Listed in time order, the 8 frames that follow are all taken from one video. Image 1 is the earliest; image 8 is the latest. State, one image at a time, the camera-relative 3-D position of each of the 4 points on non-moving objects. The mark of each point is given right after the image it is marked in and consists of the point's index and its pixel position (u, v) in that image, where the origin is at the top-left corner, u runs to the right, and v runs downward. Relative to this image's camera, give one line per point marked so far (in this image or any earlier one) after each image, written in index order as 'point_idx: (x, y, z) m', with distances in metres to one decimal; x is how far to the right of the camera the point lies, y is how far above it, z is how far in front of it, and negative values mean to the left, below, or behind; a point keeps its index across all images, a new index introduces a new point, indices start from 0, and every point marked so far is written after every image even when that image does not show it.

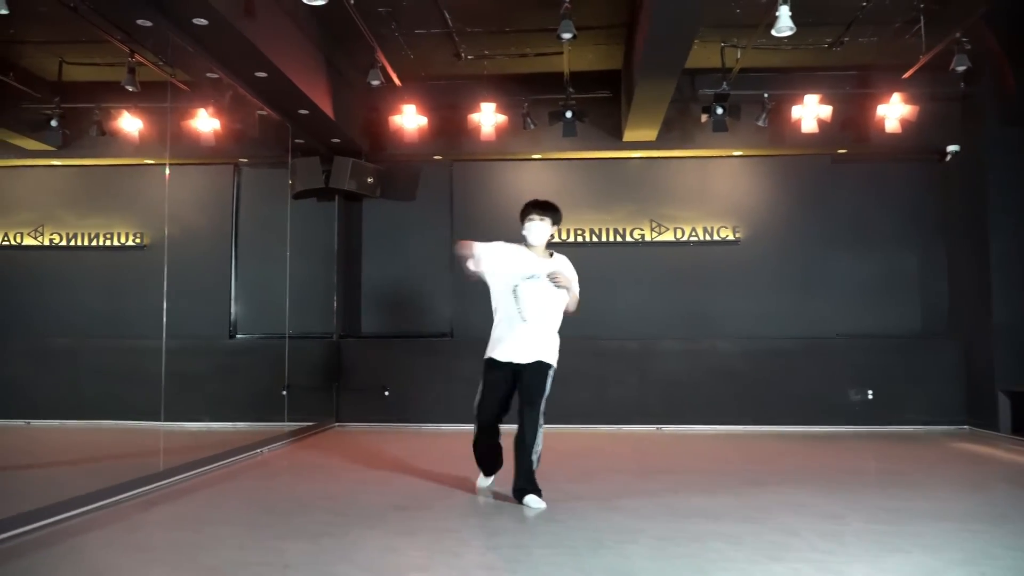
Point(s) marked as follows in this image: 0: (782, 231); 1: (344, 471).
0: (+2.8, +0.6, +7.1) m
1: (-1.1, -1.3, +4.7) m
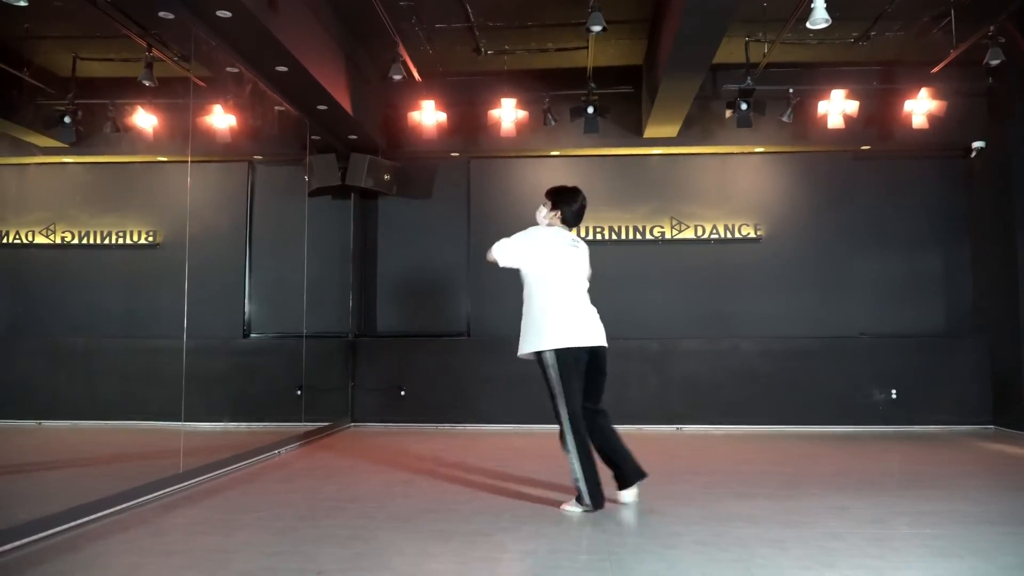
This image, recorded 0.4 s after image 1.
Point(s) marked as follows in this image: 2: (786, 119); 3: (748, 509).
0: (+3.0, +0.6, +7.0) m
1: (-1.0, -1.2, +4.6) m
2: (+2.6, +1.6, +6.4) m
3: (+1.2, -1.1, +3.5) m
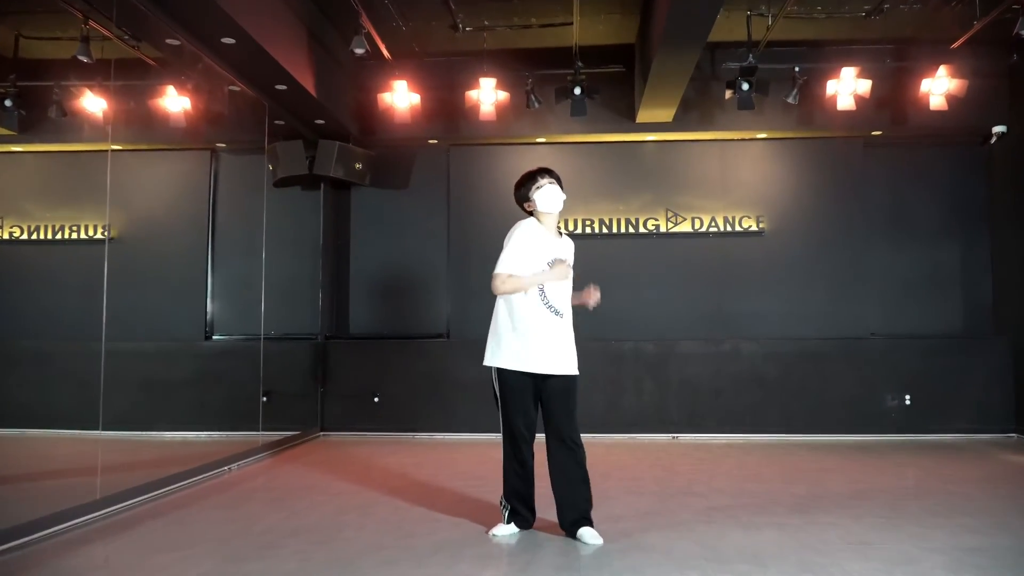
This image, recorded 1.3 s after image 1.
0: (+2.8, +0.6, +6.5) m
1: (-1.1, -1.2, +4.1) m
2: (+2.4, +1.6, +5.9) m
3: (+1.0, -1.1, +3.0) m
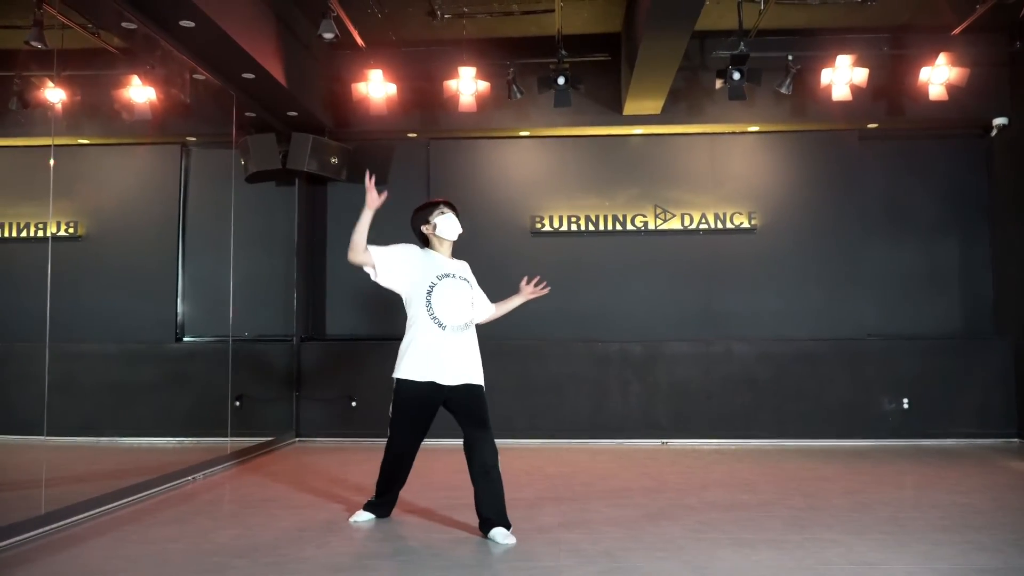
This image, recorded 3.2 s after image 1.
0: (+2.7, +0.7, +6.3) m
1: (-1.3, -1.2, +3.8) m
2: (+2.3, +1.6, +5.7) m
3: (+0.9, -1.1, +2.7) m
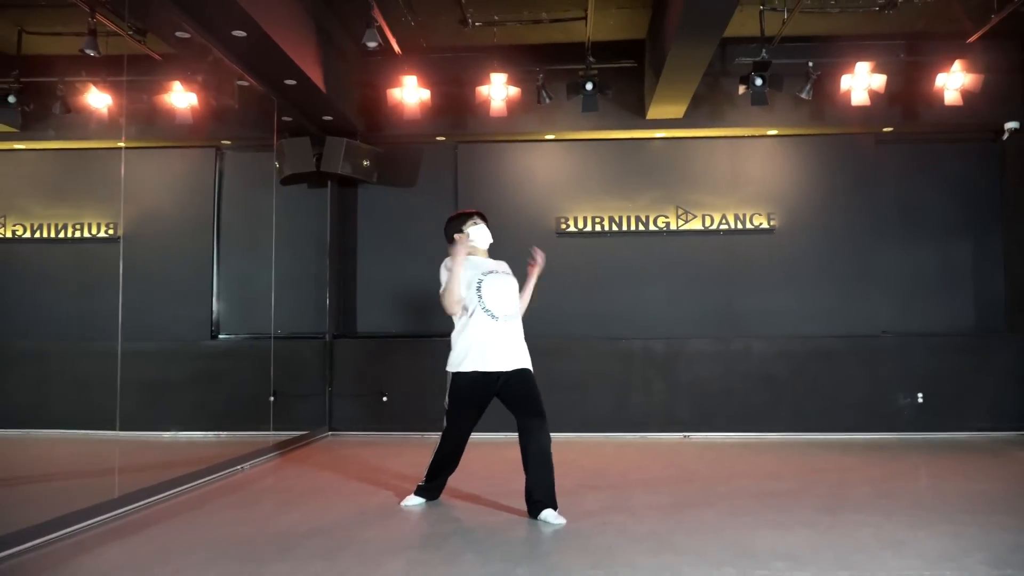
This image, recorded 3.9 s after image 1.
0: (+2.9, +0.7, +6.4) m
1: (-1.0, -1.2, +4.0) m
2: (+2.5, +1.7, +5.9) m
3: (+1.2, -1.1, +2.9) m
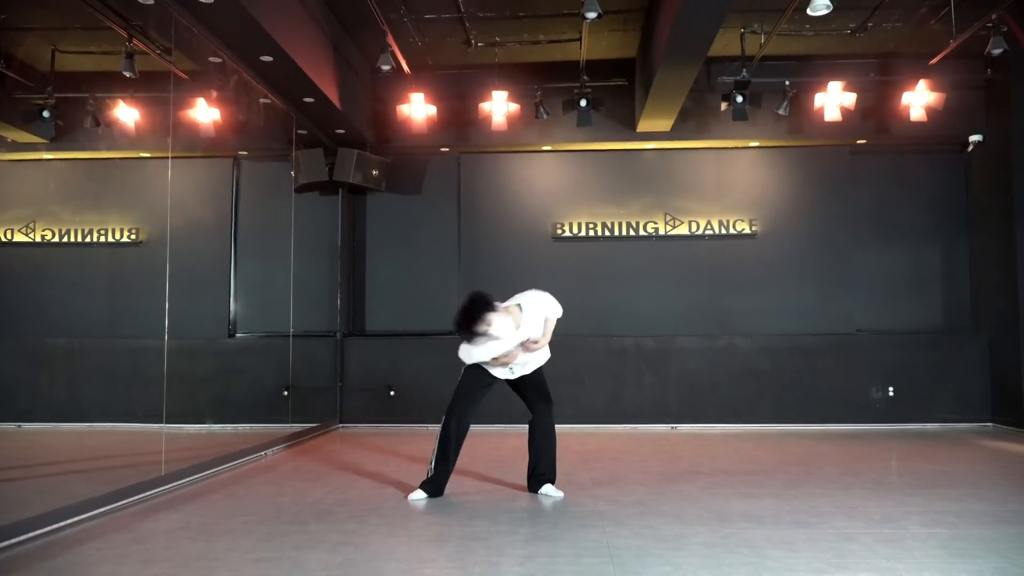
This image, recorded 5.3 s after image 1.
0: (+2.9, +0.7, +6.9) m
1: (-1.0, -1.2, +4.5) m
2: (+2.5, +1.6, +6.3) m
3: (+1.2, -1.1, +3.4) m
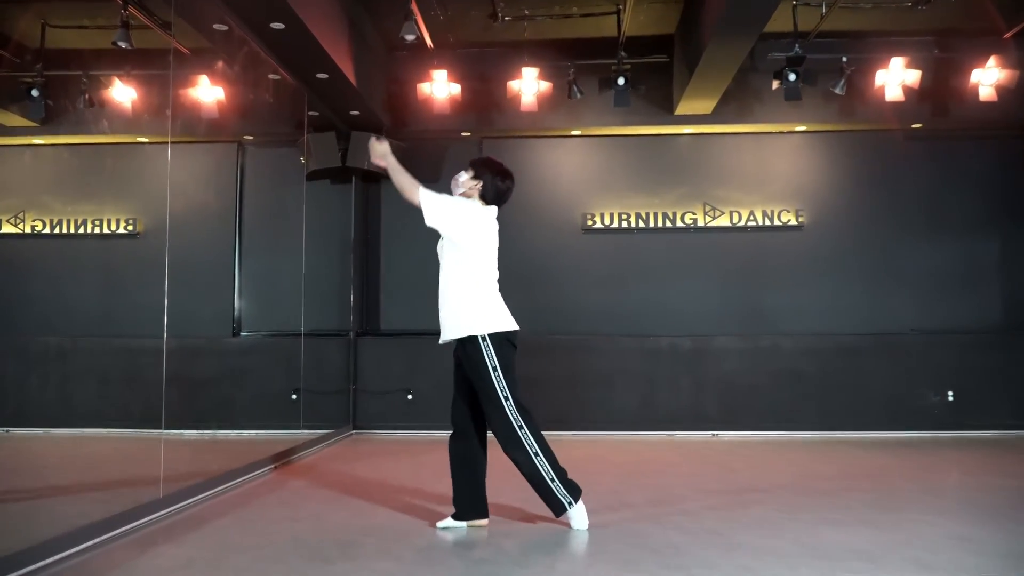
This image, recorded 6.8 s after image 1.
0: (+3.1, +0.7, +6.4) m
1: (-0.8, -1.2, +4.0) m
2: (+2.8, +1.7, +5.8) m
3: (+1.4, -1.1, +2.9) m
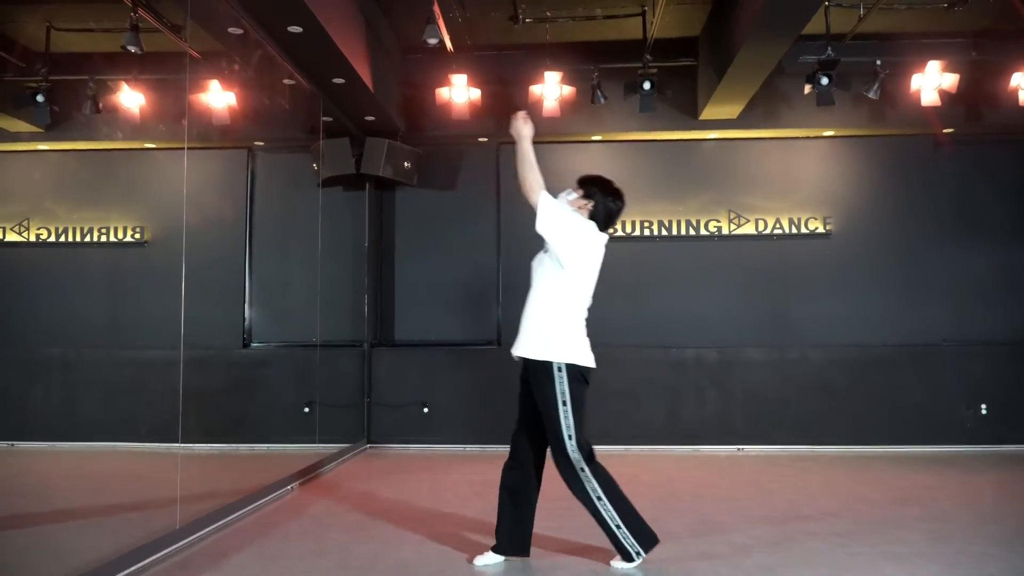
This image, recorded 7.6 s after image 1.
0: (+3.3, +0.6, +6.2) m
1: (-0.6, -1.3, +3.8) m
2: (+2.9, +1.6, +5.6) m
3: (+1.6, -1.2, +2.7) m
